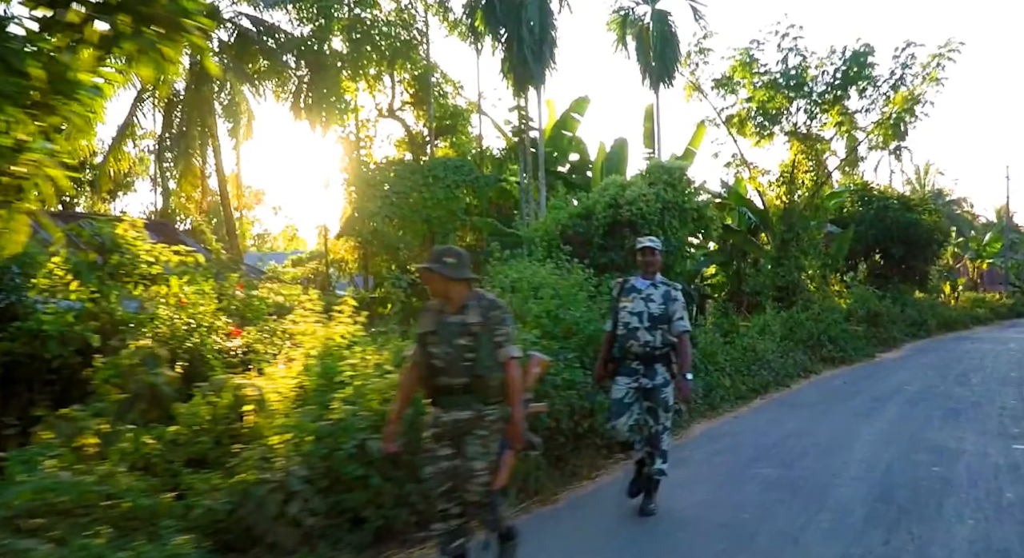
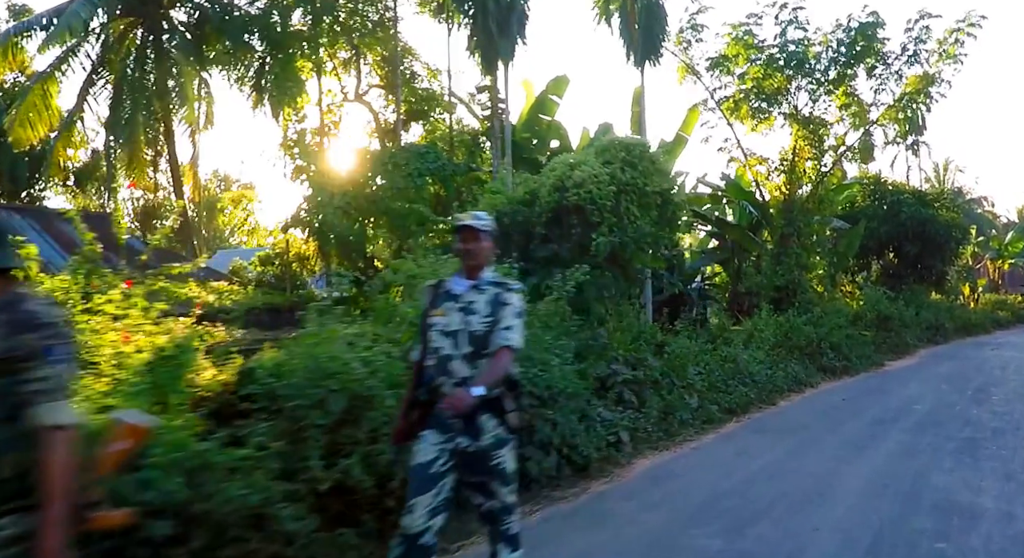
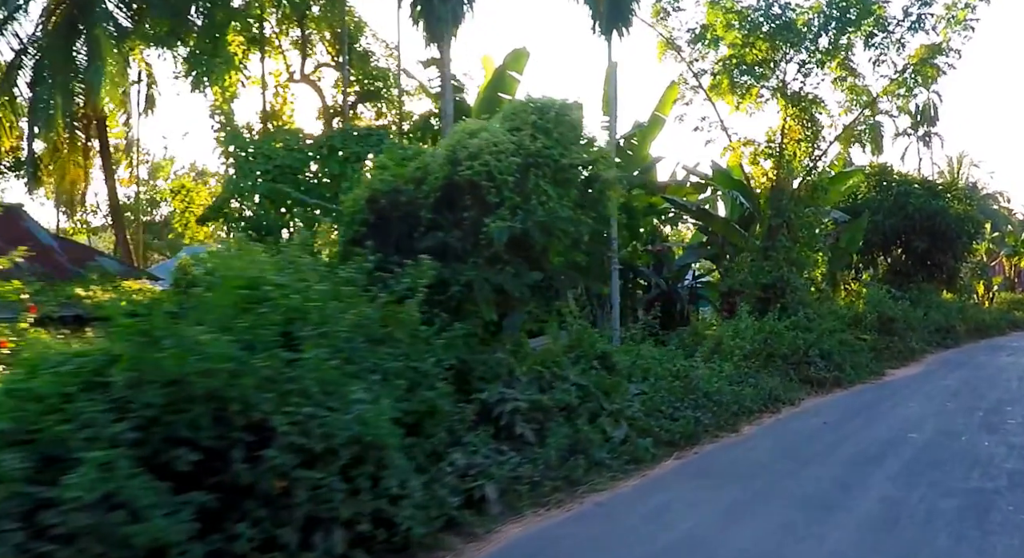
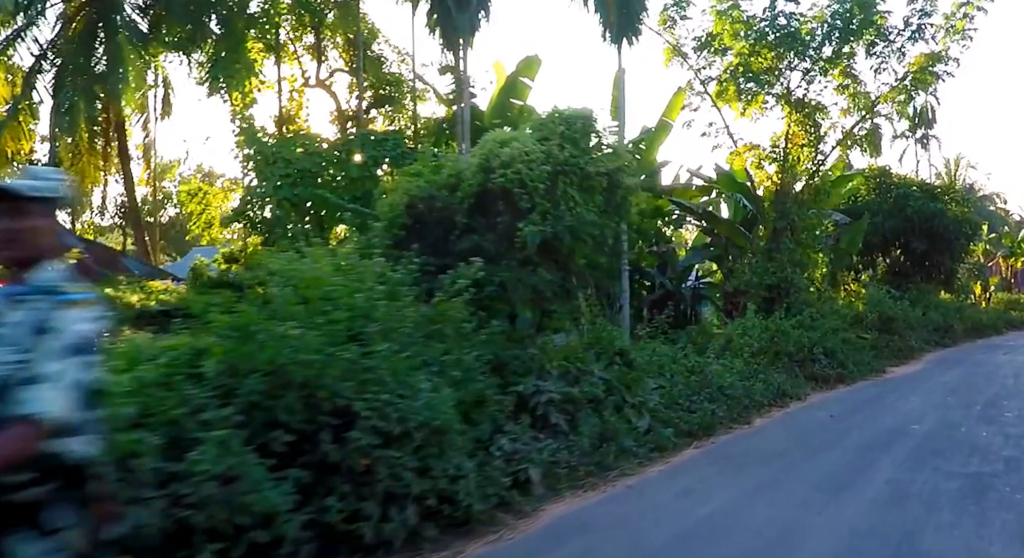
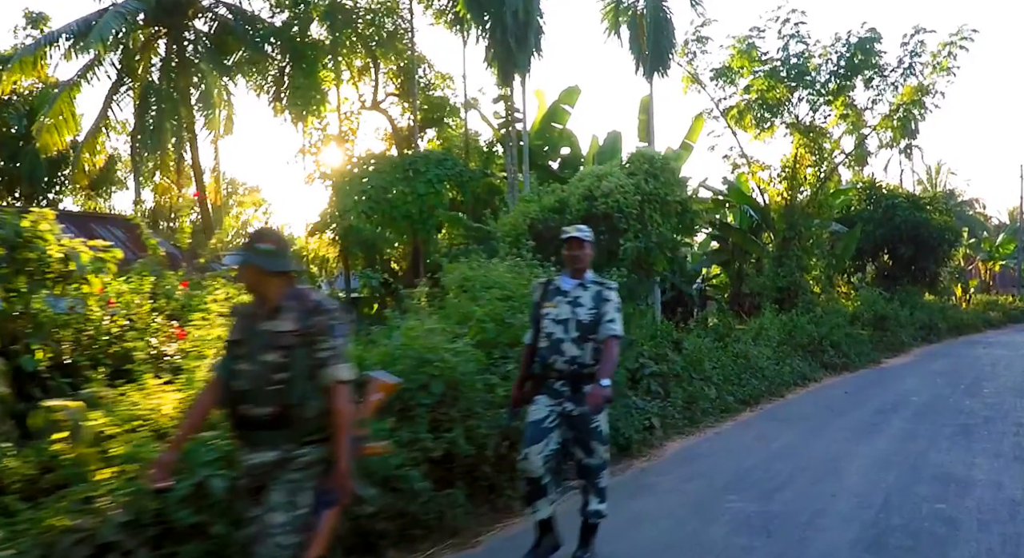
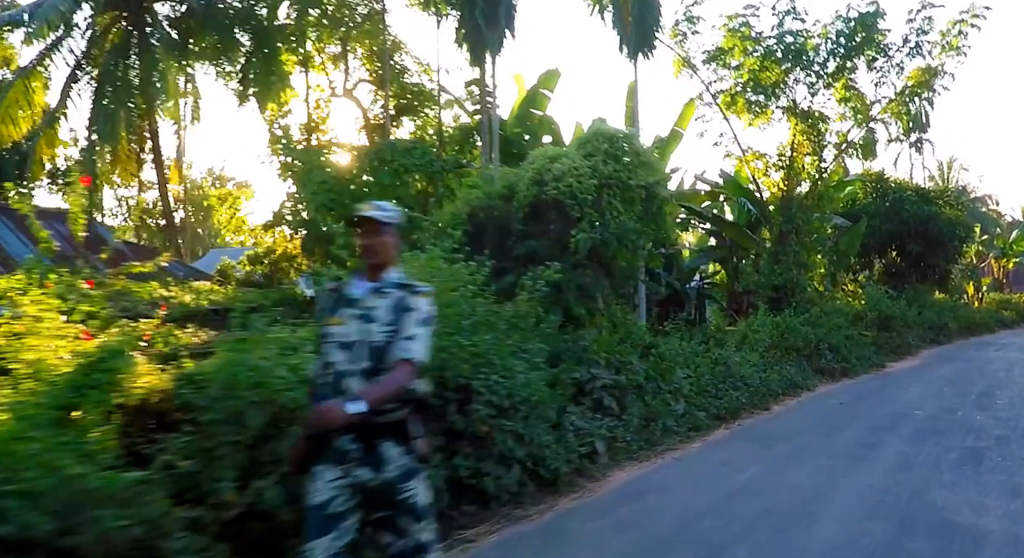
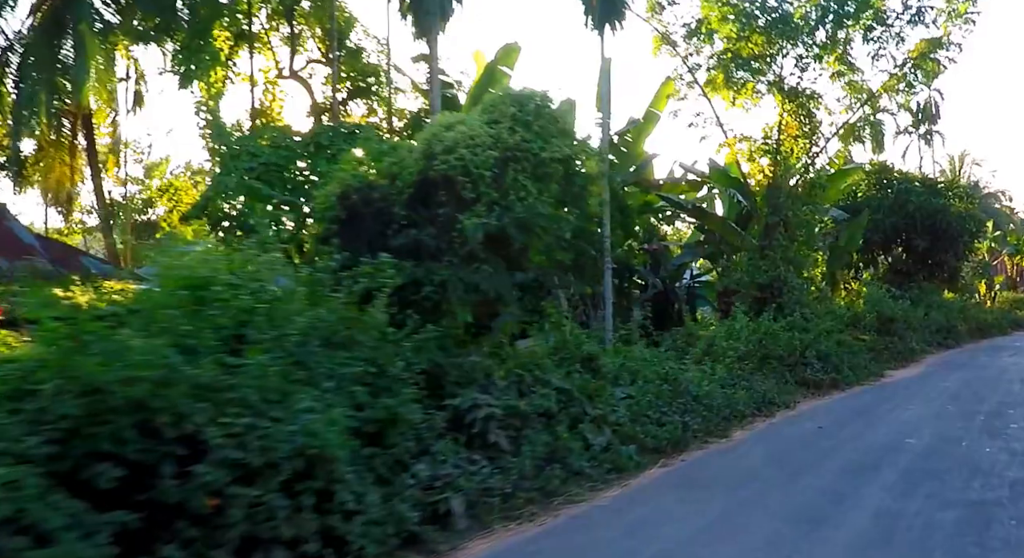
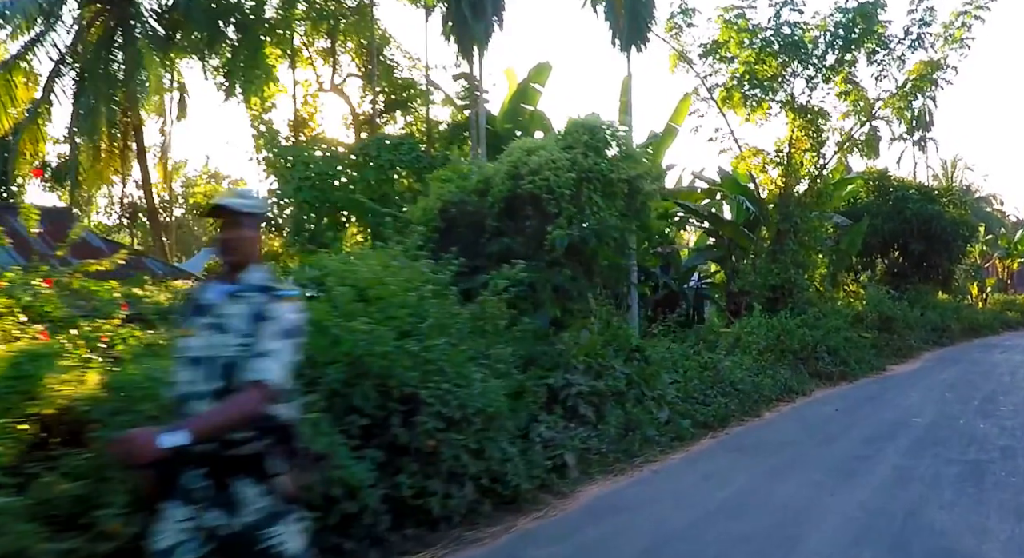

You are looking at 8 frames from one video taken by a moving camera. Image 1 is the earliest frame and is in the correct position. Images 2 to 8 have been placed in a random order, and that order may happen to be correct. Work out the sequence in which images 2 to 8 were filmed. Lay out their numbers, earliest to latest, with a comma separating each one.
5, 2, 6, 8, 4, 3, 7
